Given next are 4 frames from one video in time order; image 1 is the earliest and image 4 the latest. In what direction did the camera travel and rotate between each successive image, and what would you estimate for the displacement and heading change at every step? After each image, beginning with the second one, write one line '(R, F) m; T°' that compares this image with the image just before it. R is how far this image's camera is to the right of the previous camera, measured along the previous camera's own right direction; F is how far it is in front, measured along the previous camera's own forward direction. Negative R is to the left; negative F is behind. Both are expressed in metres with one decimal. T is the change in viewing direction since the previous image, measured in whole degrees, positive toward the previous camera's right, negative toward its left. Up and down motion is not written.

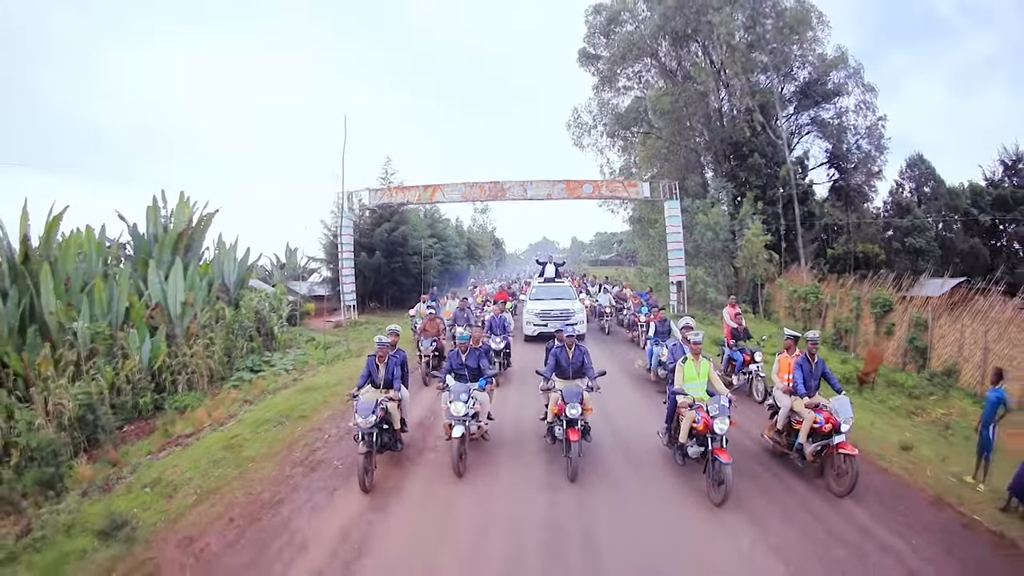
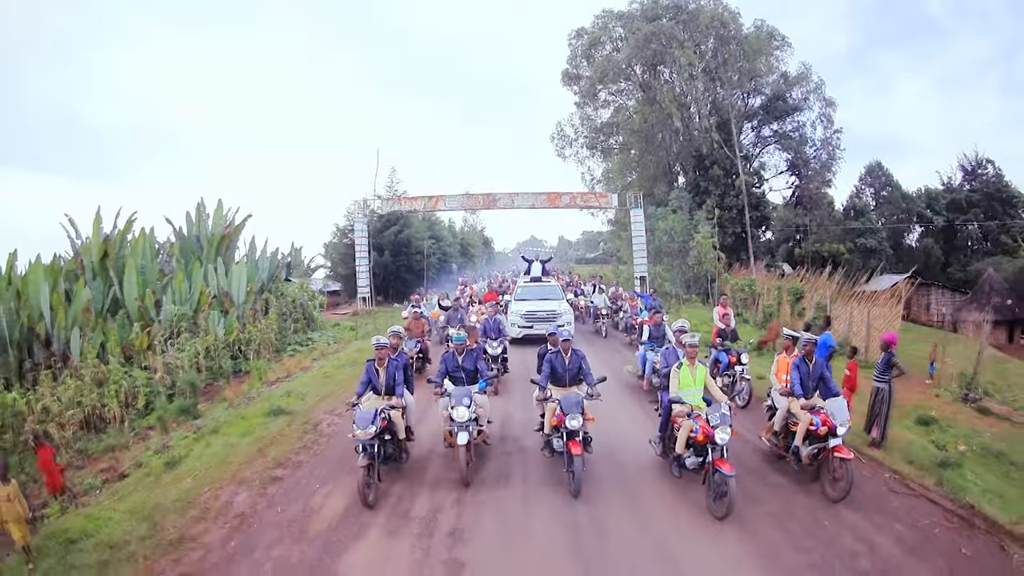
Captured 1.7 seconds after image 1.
(0.0, -2.4) m; +1°
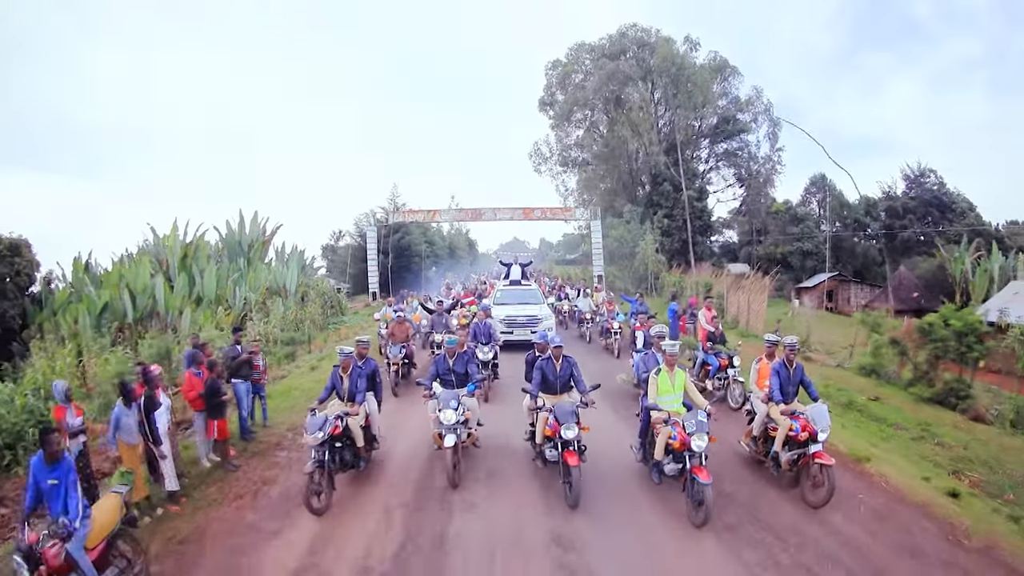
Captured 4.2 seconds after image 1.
(0.0, -3.8) m; +1°
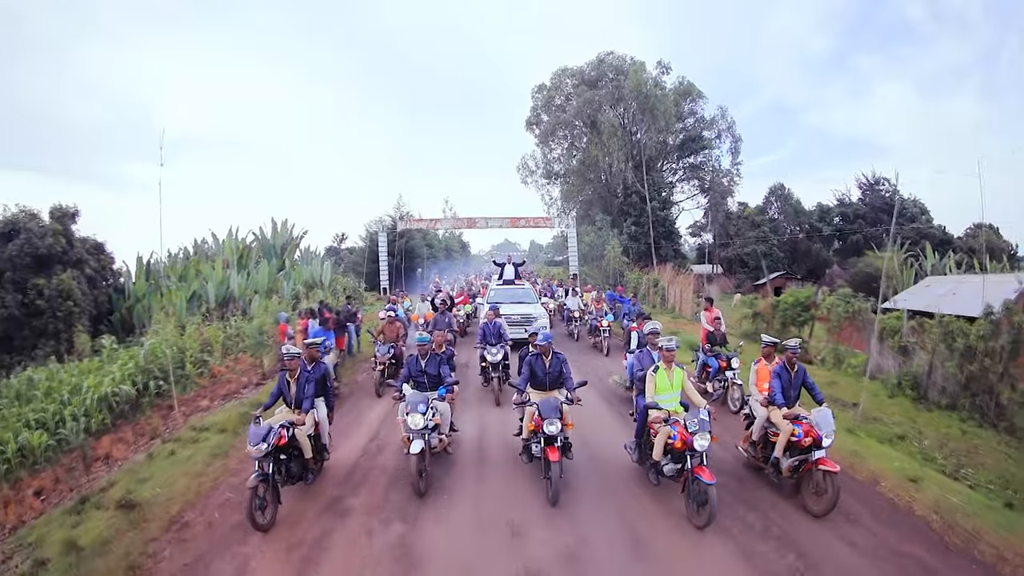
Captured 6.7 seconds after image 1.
(0.0, -4.1) m; +1°
